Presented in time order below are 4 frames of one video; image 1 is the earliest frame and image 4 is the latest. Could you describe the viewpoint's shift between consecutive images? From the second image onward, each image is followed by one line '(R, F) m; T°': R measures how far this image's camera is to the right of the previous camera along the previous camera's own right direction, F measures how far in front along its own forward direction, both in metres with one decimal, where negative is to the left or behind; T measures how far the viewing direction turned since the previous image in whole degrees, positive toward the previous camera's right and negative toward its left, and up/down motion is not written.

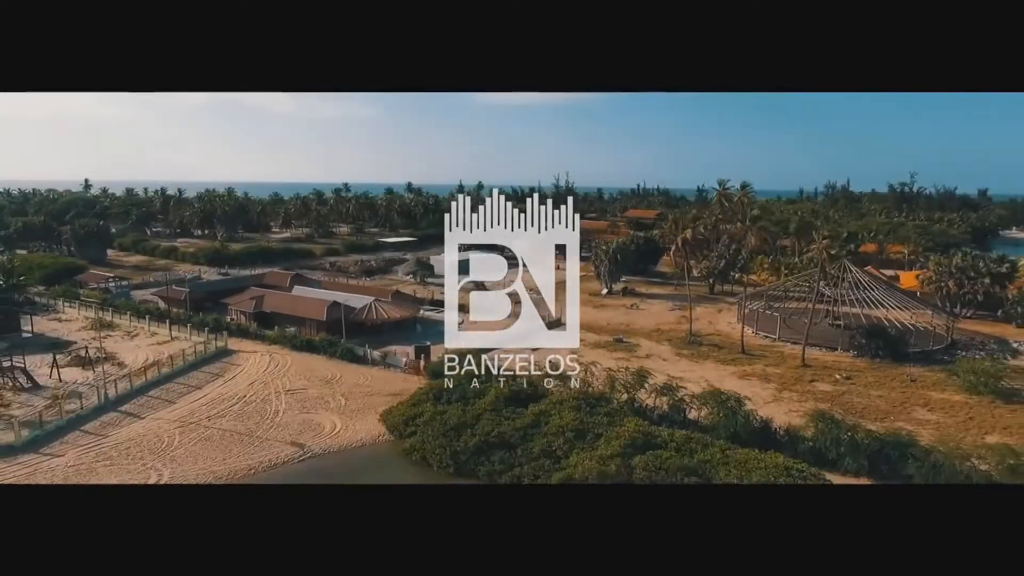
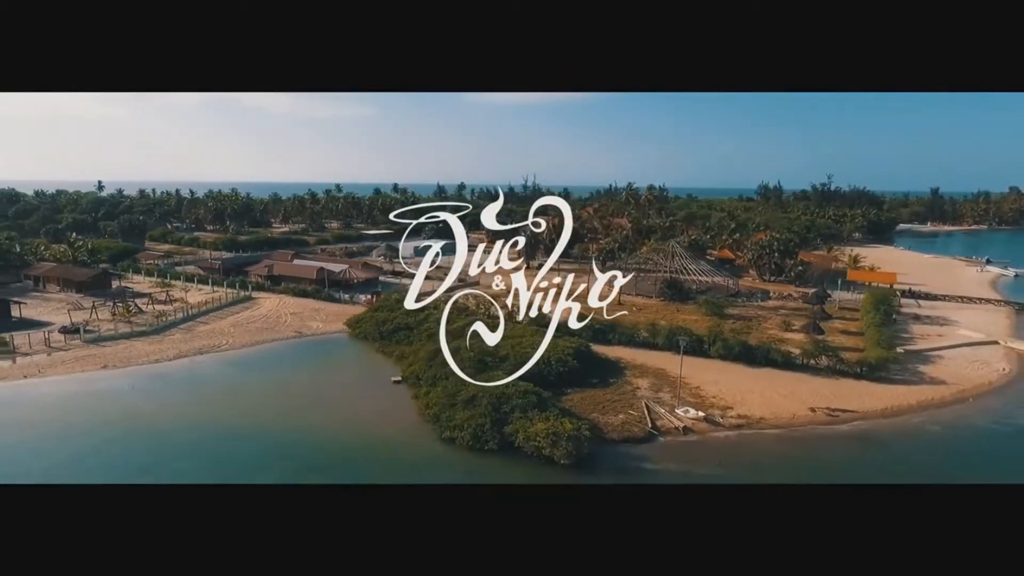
(+2.1, -6.3) m; 0°
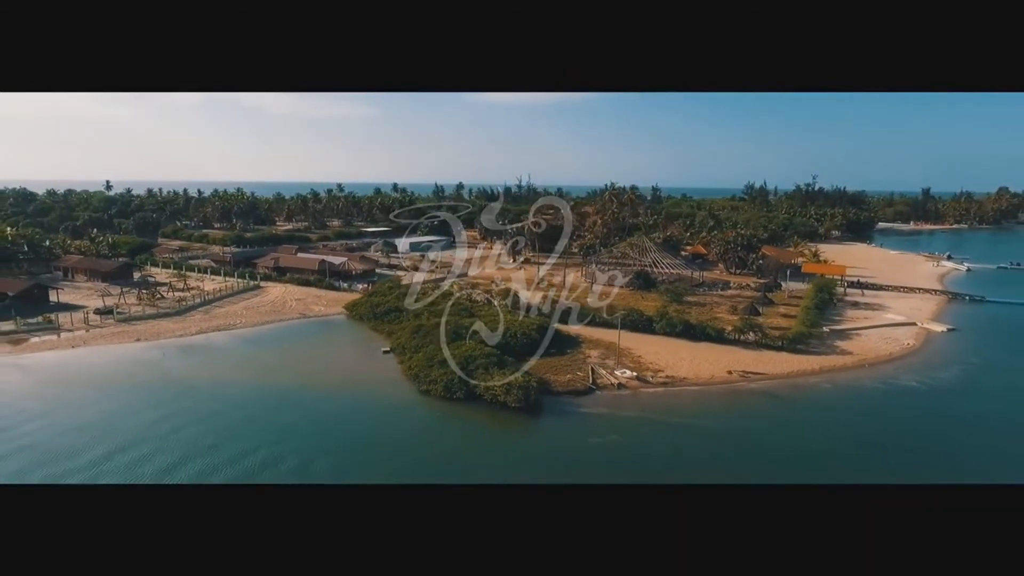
(+0.6, -1.9) m; 0°
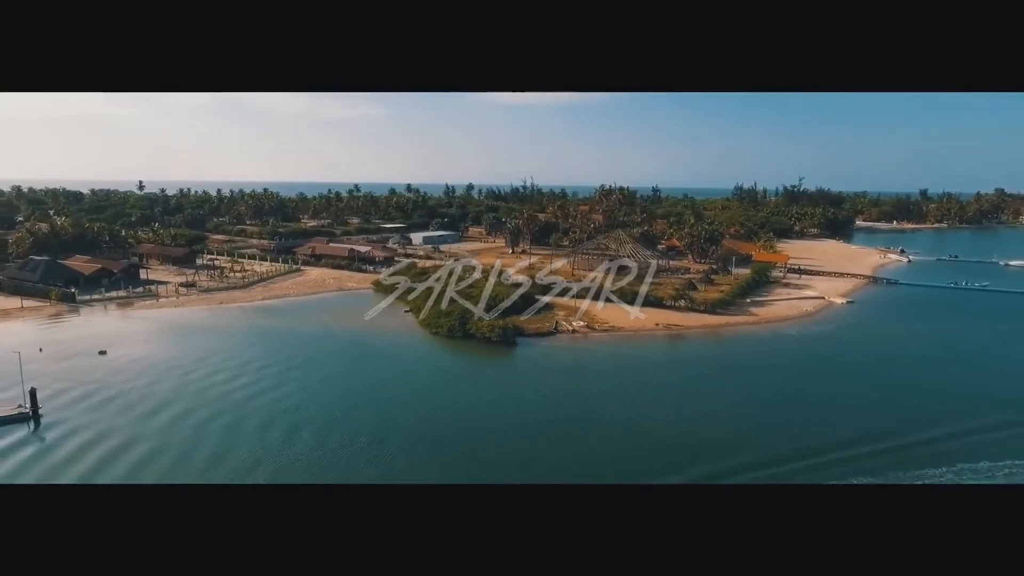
(+0.6, -4.1) m; -1°
